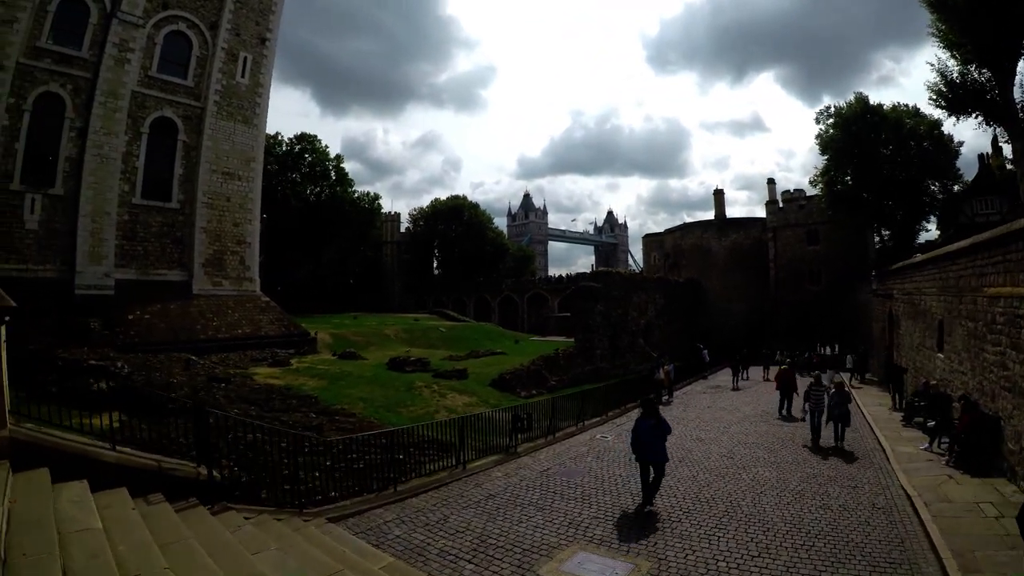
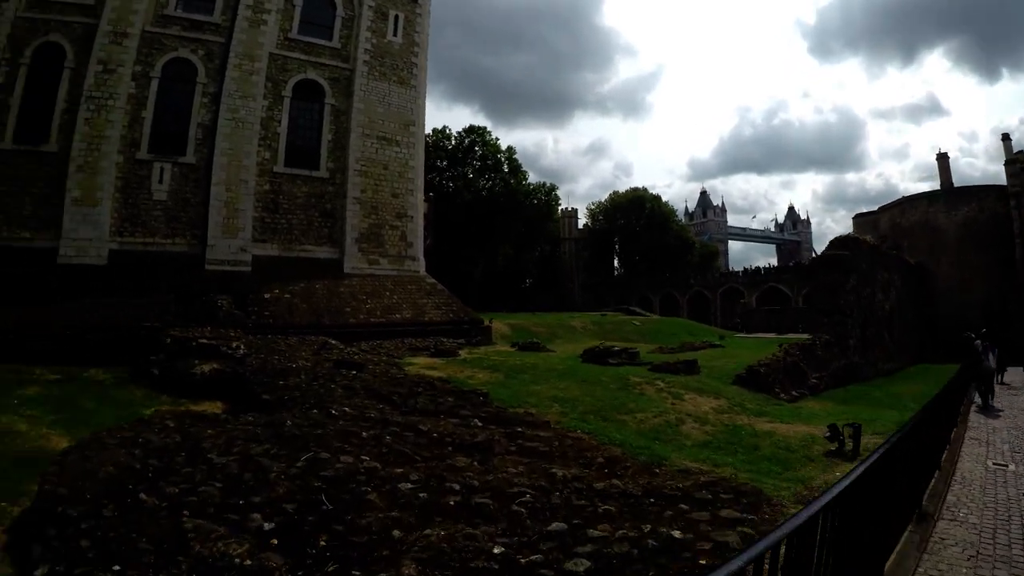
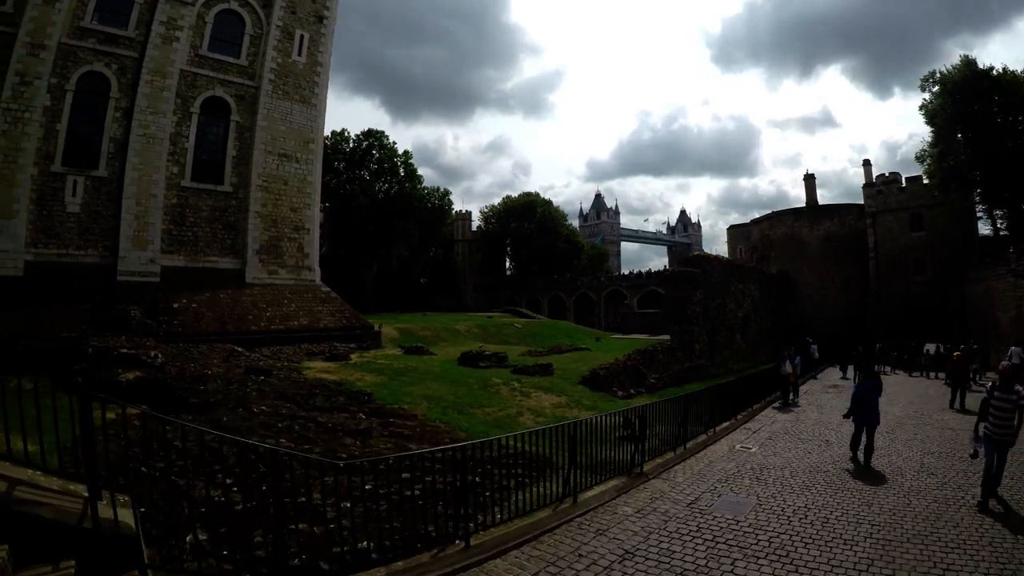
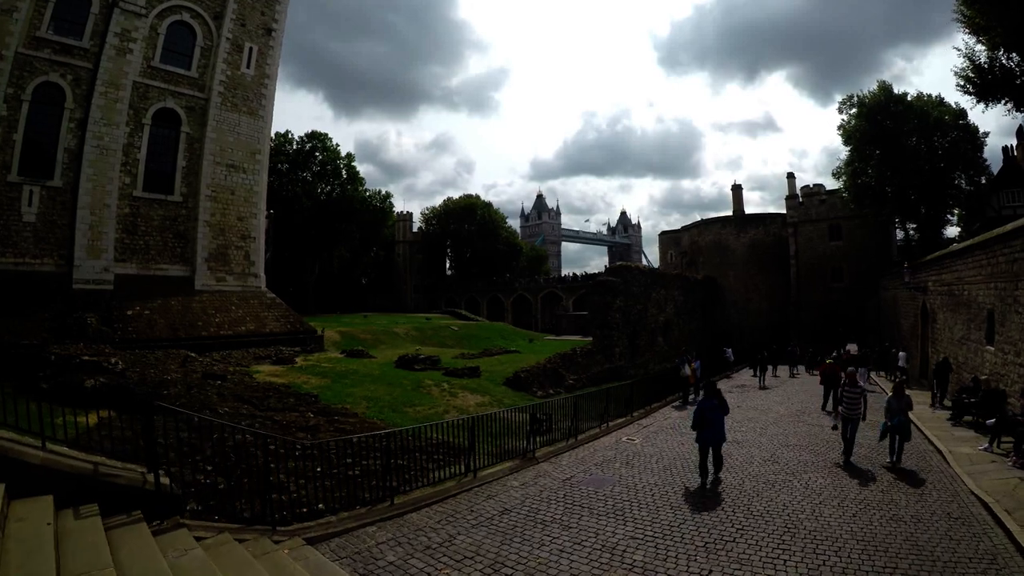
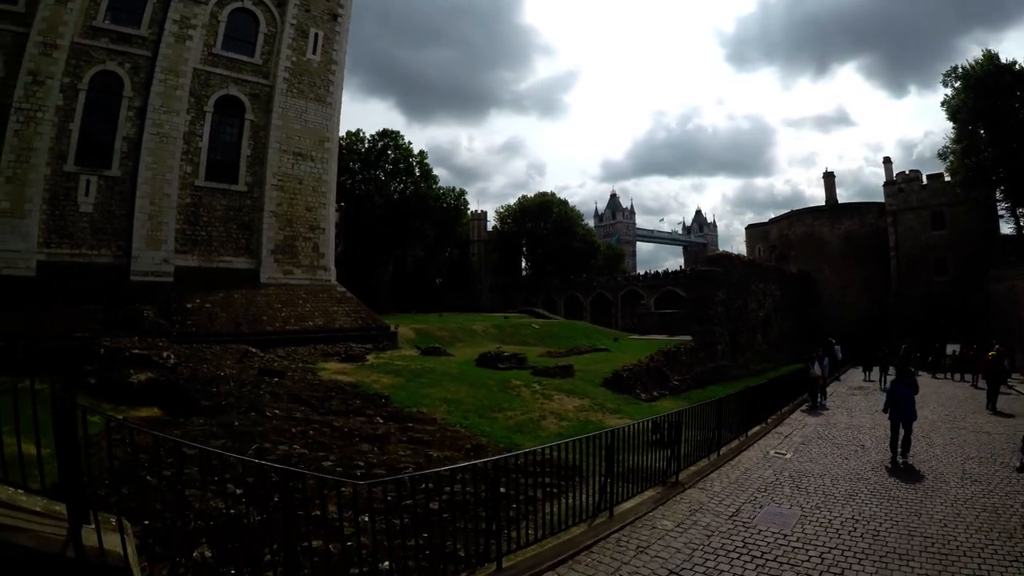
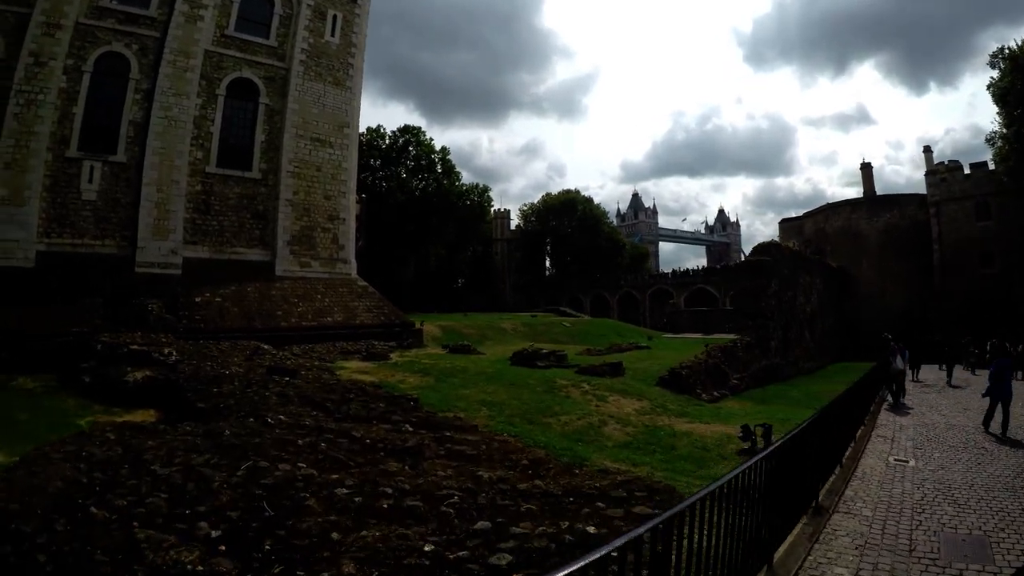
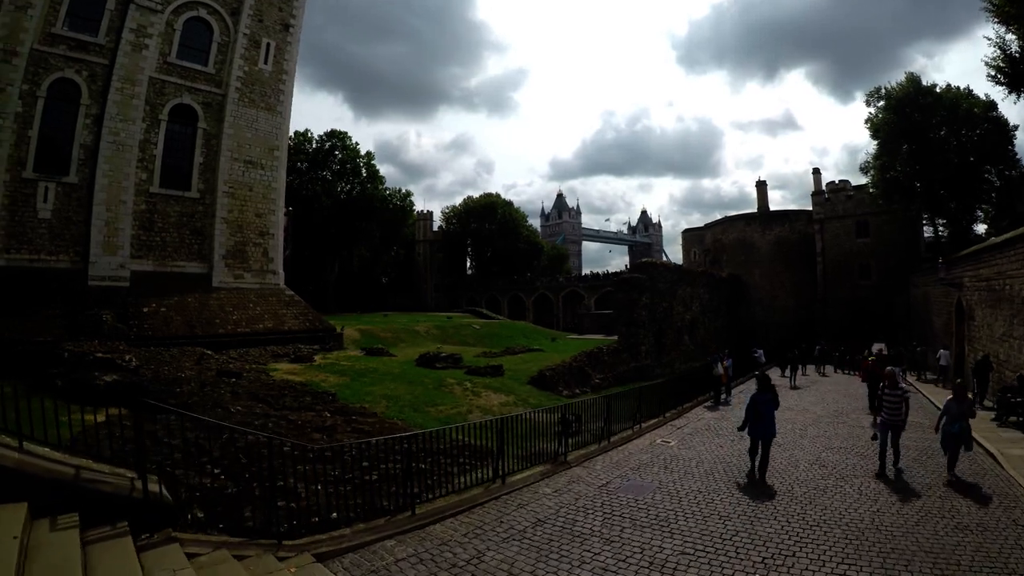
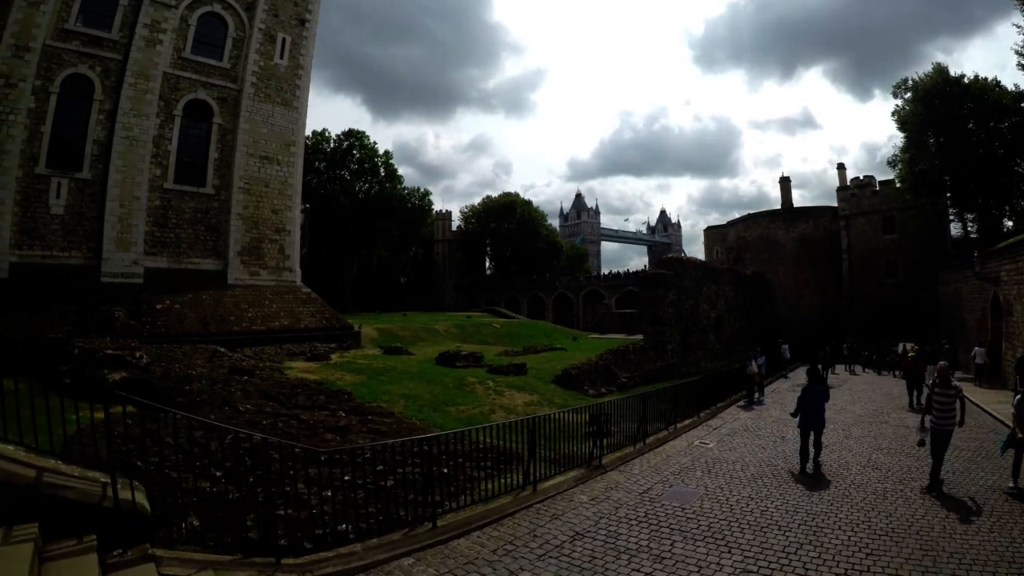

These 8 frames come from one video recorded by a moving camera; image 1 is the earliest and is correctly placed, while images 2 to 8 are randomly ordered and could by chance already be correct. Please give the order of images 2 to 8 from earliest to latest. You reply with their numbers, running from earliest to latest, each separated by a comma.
4, 7, 8, 3, 5, 6, 2
